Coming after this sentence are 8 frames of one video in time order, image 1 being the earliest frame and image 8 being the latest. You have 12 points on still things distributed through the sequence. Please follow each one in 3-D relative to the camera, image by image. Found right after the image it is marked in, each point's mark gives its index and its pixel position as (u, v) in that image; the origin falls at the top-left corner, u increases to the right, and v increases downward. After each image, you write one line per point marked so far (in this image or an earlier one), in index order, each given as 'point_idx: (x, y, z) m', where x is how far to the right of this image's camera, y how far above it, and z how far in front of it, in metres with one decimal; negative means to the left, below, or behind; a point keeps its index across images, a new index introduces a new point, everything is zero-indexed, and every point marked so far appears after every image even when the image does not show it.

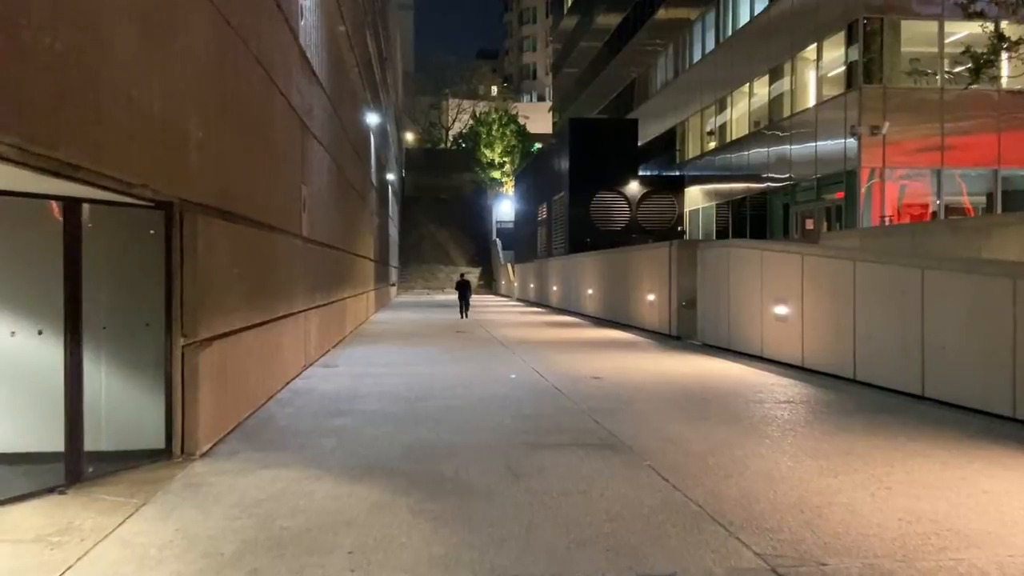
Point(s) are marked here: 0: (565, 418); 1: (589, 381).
0: (+0.6, -1.6, +9.1) m
1: (+1.2, -1.5, +12.3) m
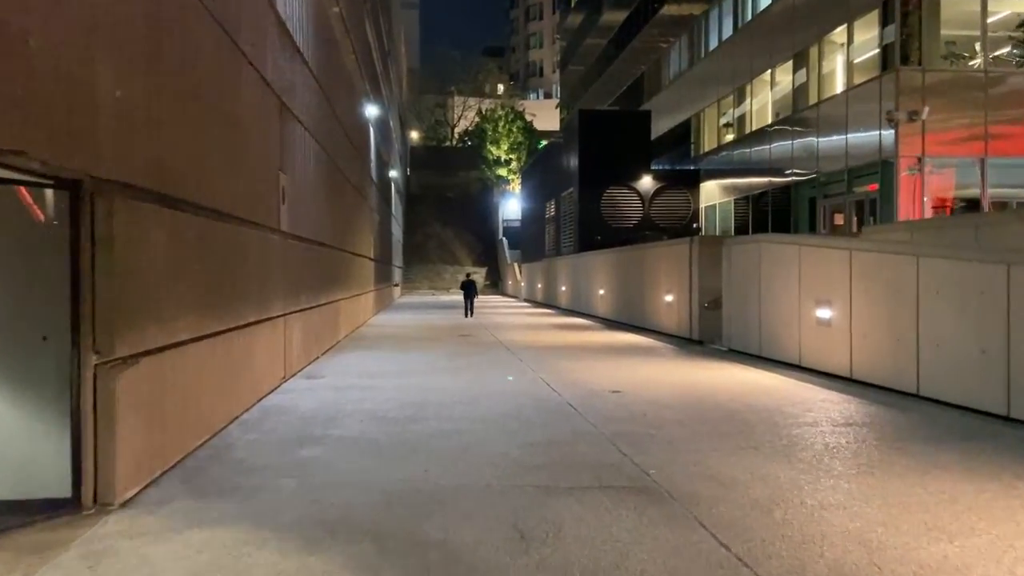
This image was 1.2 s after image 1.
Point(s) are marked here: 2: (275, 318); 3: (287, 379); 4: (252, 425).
0: (+0.7, -1.6, +7.4) m
1: (+1.3, -1.5, +10.6) m
2: (-3.6, -0.5, +11.4) m
3: (-3.6, -1.5, +12.0) m
4: (-3.0, -1.6, +8.6) m
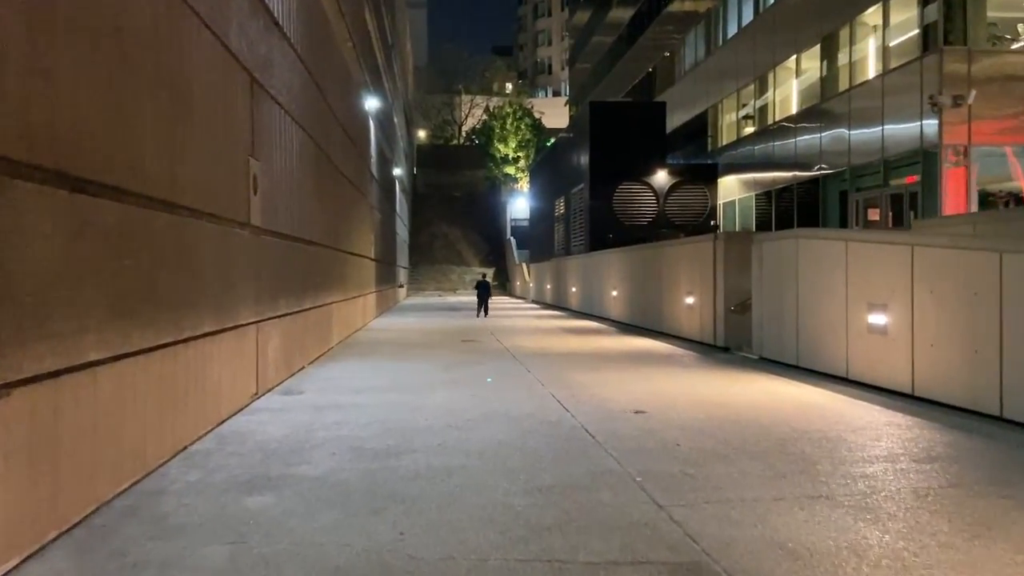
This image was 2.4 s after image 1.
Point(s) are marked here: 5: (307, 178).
0: (+0.7, -1.6, +5.8) m
1: (+1.4, -1.5, +9.0) m
2: (-3.5, -0.5, +9.8) m
3: (-3.5, -1.5, +10.4) m
4: (-2.9, -1.6, +7.0) m
5: (-3.9, +2.1, +14.4) m
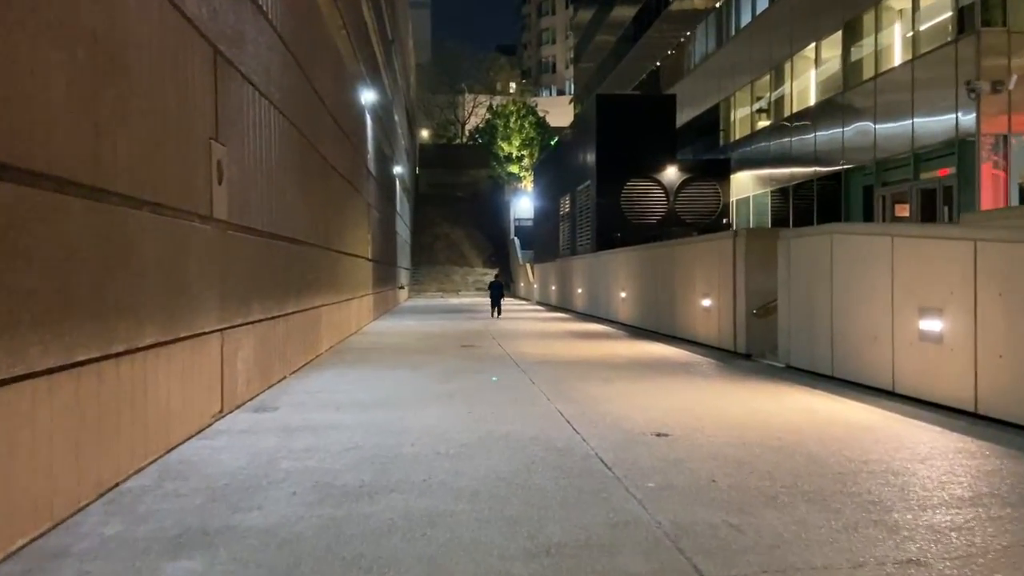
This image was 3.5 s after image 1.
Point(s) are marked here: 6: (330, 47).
0: (+0.7, -1.6, +4.5) m
1: (+1.4, -1.6, +7.7) m
2: (-3.5, -0.5, +8.5) m
3: (-3.5, -1.5, +9.1) m
4: (-2.9, -1.6, +5.7) m
5: (-3.9, +2.0, +13.1) m
6: (-4.5, +6.0, +18.7) m
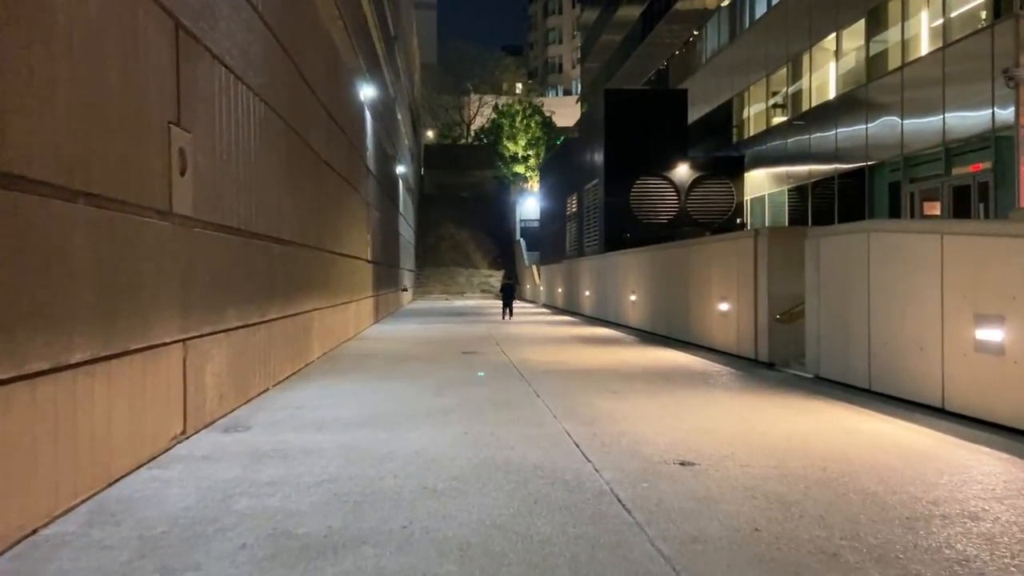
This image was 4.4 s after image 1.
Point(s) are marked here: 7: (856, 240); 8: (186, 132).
0: (+0.7, -1.7, +3.4) m
1: (+1.4, -1.6, +6.6) m
2: (-3.5, -0.6, +7.4) m
3: (-3.4, -1.6, +8.1) m
4: (-2.9, -1.7, +4.6) m
5: (-3.8, +2.0, +12.1) m
6: (-4.4, +5.9, +17.6) m
7: (+5.0, +0.7, +11.0) m
8: (-3.5, +1.7, +8.1) m
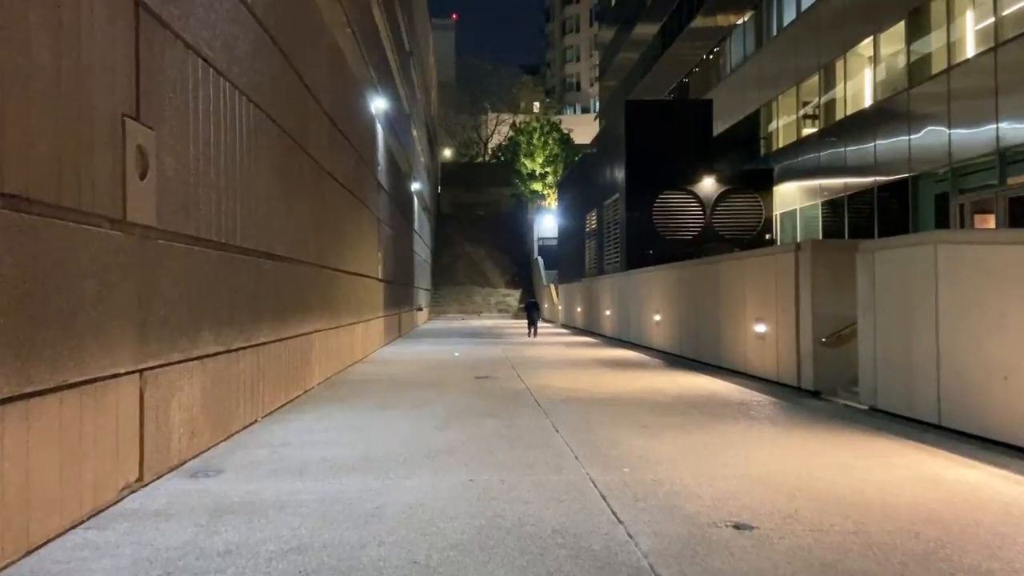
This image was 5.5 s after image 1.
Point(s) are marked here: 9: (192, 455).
0: (+0.7, -1.7, +2.1) m
1: (+1.5, -1.8, +5.2) m
2: (-3.3, -0.8, +6.3) m
3: (-3.3, -1.8, +6.9) m
4: (-2.9, -1.8, +3.4) m
5: (-3.6, +1.7, +11.0) m
6: (-4.1, +5.5, +16.6) m
7: (+5.2, +0.4, +9.6) m
8: (-3.4, +1.5, +7.0) m
9: (-3.4, -1.7, +7.9) m
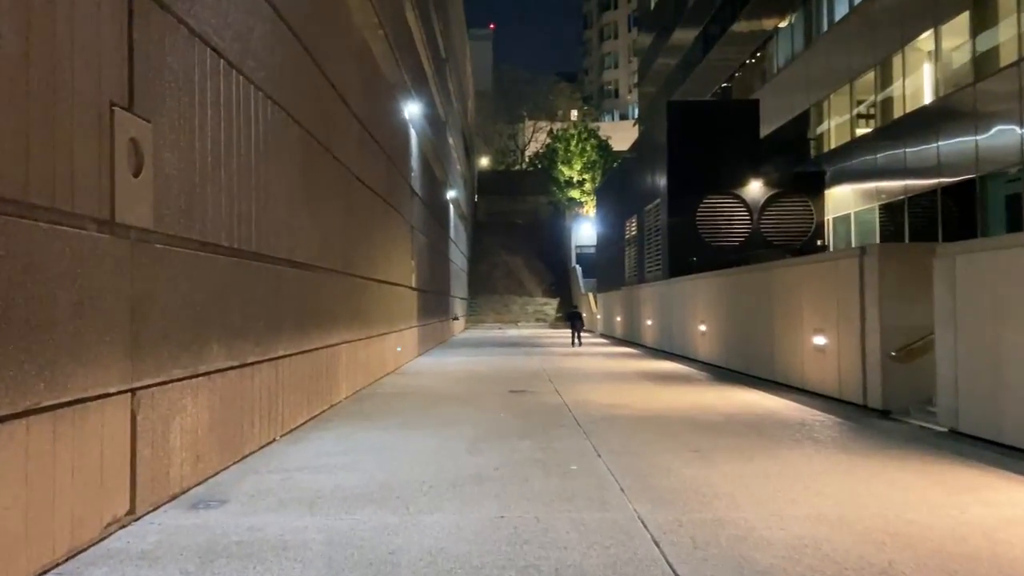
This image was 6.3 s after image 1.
0: (+0.8, -1.8, +1.2) m
1: (+1.7, -1.8, +4.3) m
2: (-3.1, -0.8, +5.5) m
3: (-3.0, -1.9, +6.1) m
4: (-2.8, -1.8, +2.6) m
5: (-3.1, +1.6, +10.3) m
6: (-3.3, +5.3, +16.0) m
7: (+5.6, +0.3, +8.5) m
8: (-3.1, +1.4, +6.3) m
9: (-3.0, -1.8, +7.2) m
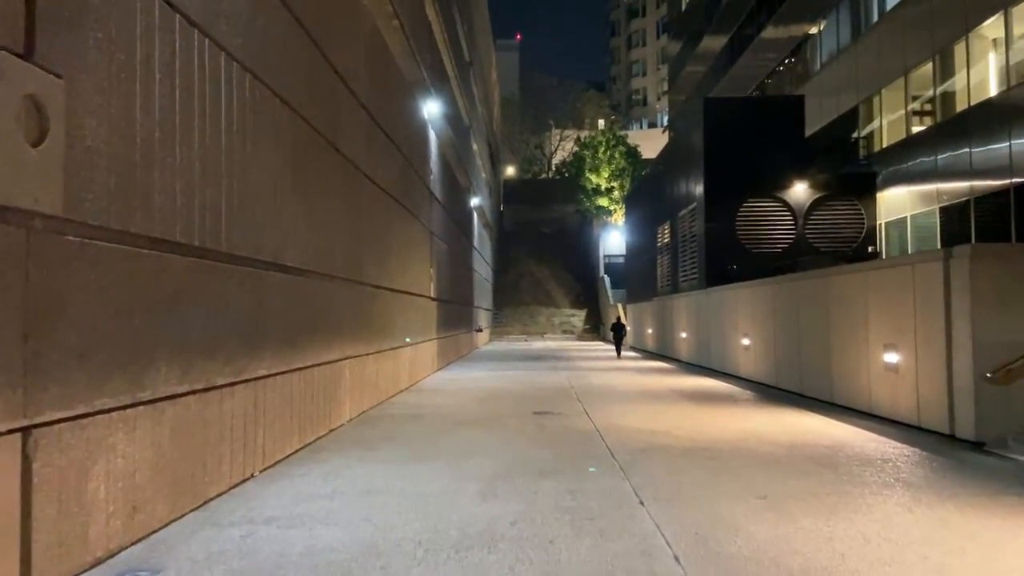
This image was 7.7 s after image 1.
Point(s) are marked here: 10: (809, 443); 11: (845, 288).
0: (+0.7, -1.7, -0.5) m
1: (+1.8, -1.8, +2.6) m
2: (-3.0, -0.9, +4.0) m
3: (-2.9, -1.9, +4.6) m
4: (-2.8, -1.8, +1.1) m
5: (-2.8, +1.5, +8.8) m
6: (-2.8, +5.1, +14.6) m
7: (+5.8, +0.3, +6.7) m
8: (-3.0, +1.4, +4.9) m
9: (-2.9, -1.9, +5.7) m
10: (+3.9, -2.1, +9.9) m
11: (+5.8, 0.0, +13.2) m
